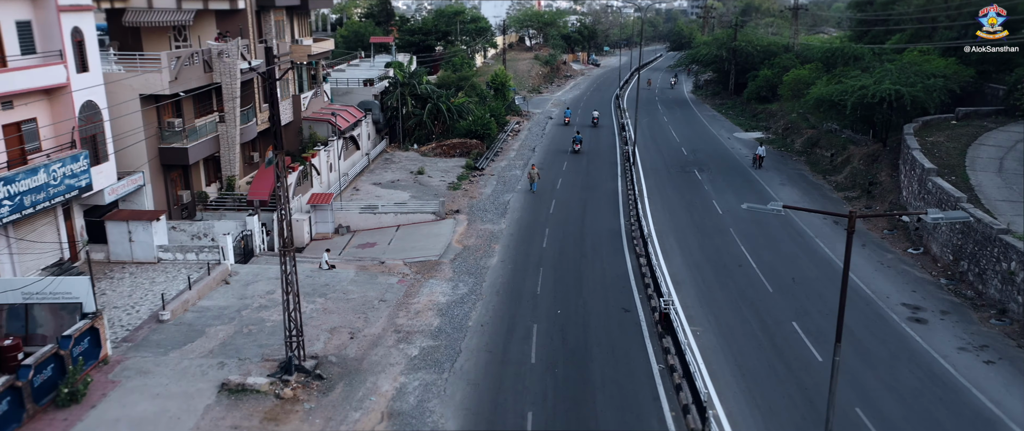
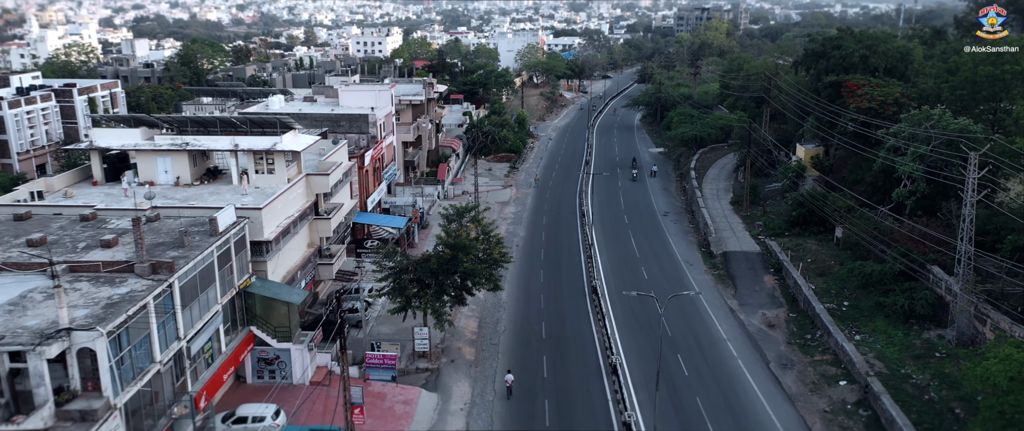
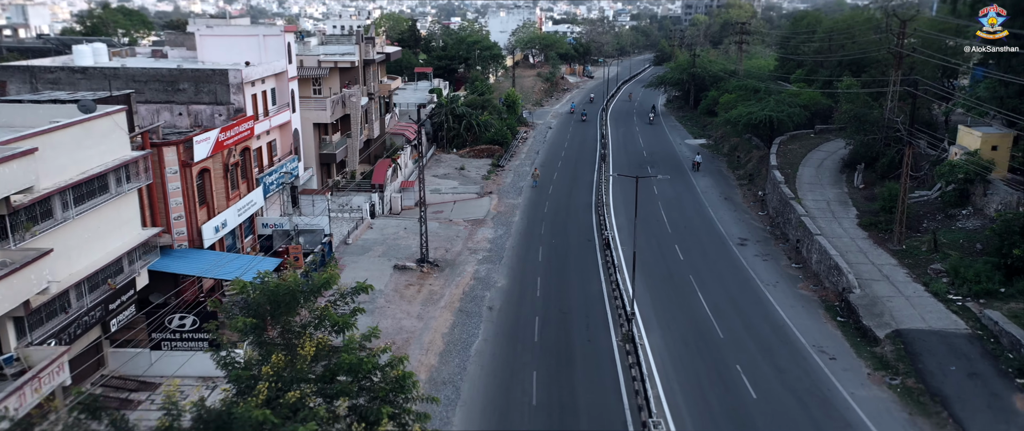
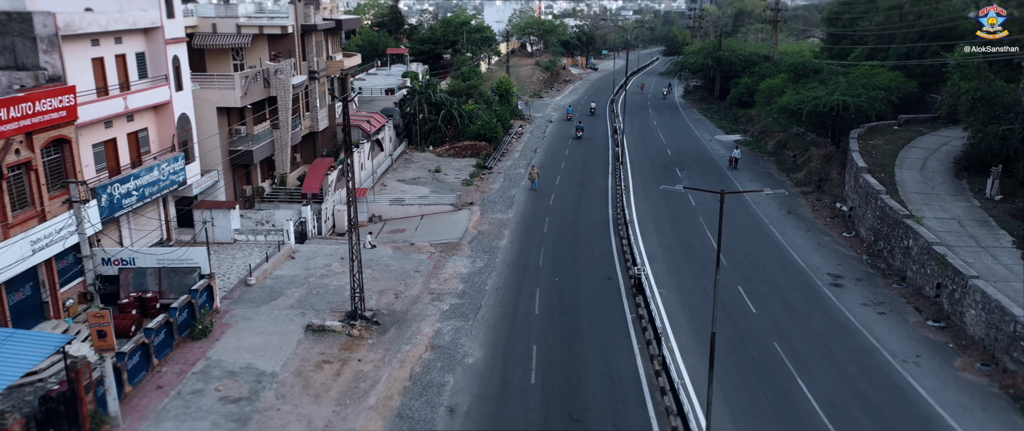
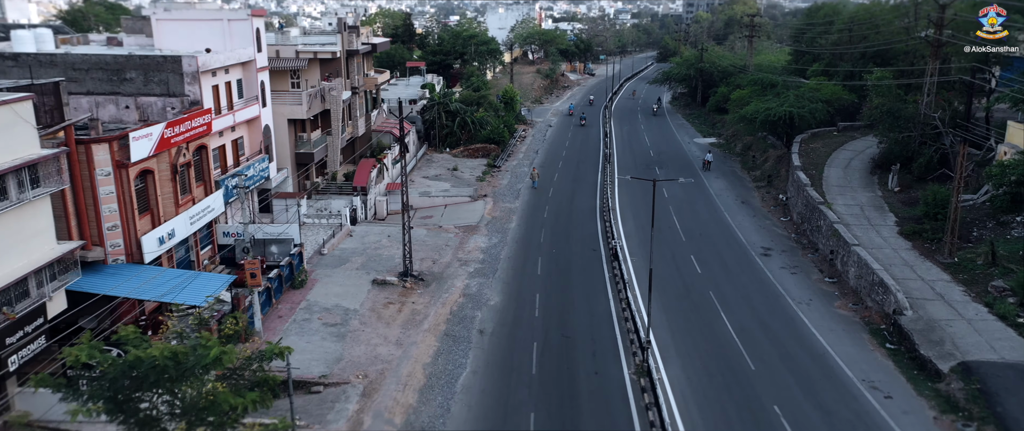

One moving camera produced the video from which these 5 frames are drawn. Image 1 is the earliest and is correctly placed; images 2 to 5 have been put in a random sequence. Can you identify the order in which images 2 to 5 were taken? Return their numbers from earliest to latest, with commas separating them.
4, 5, 3, 2
